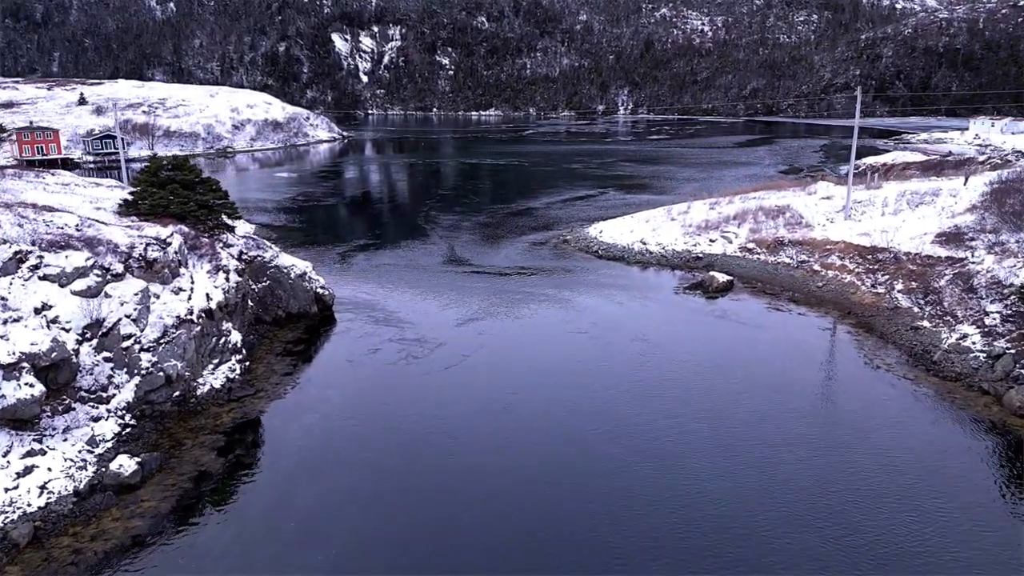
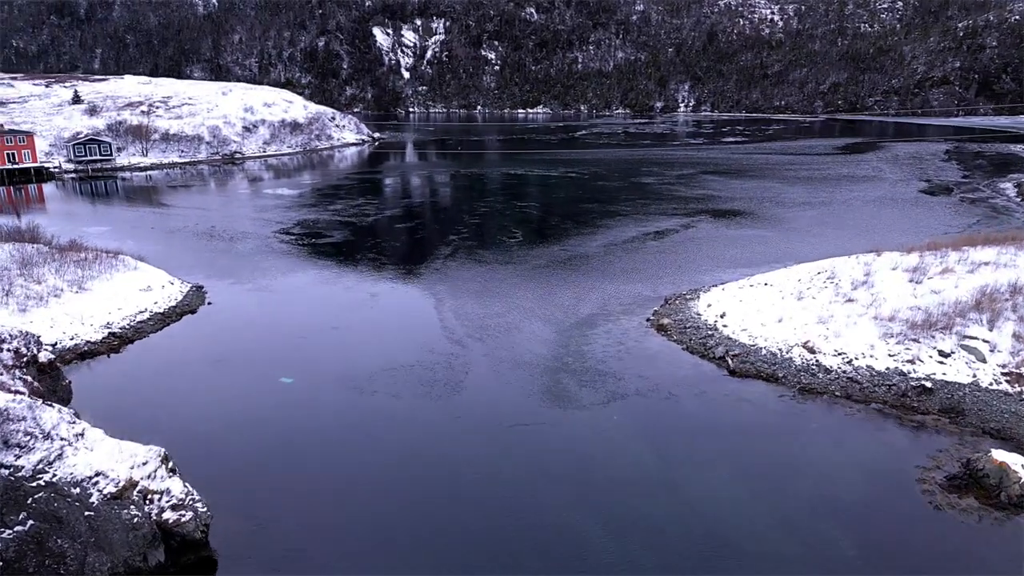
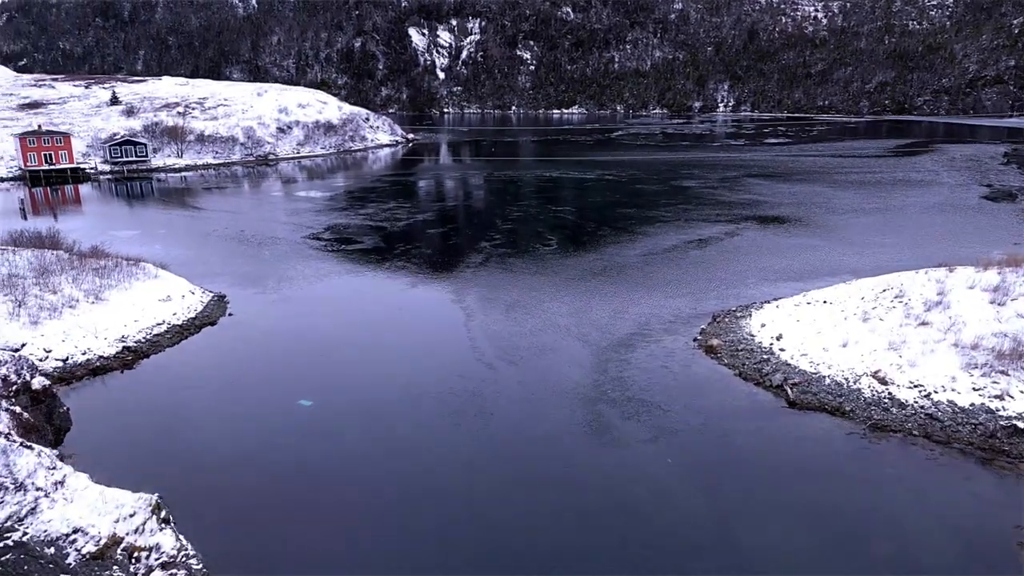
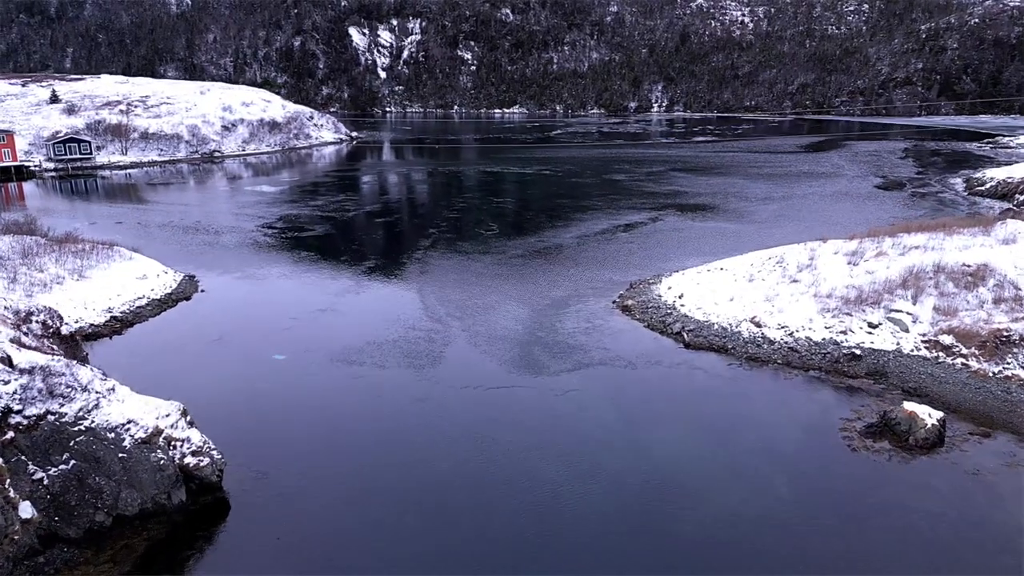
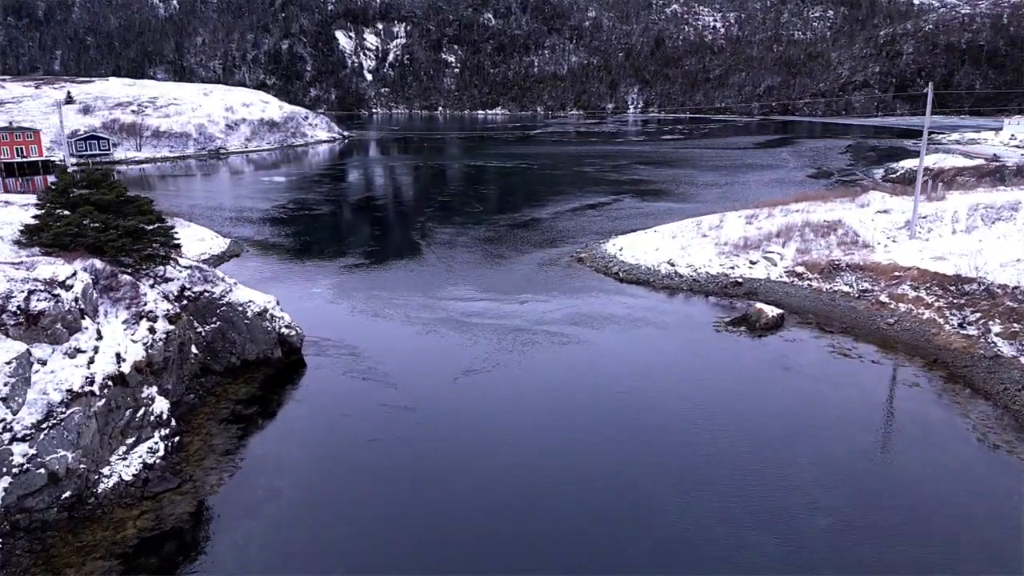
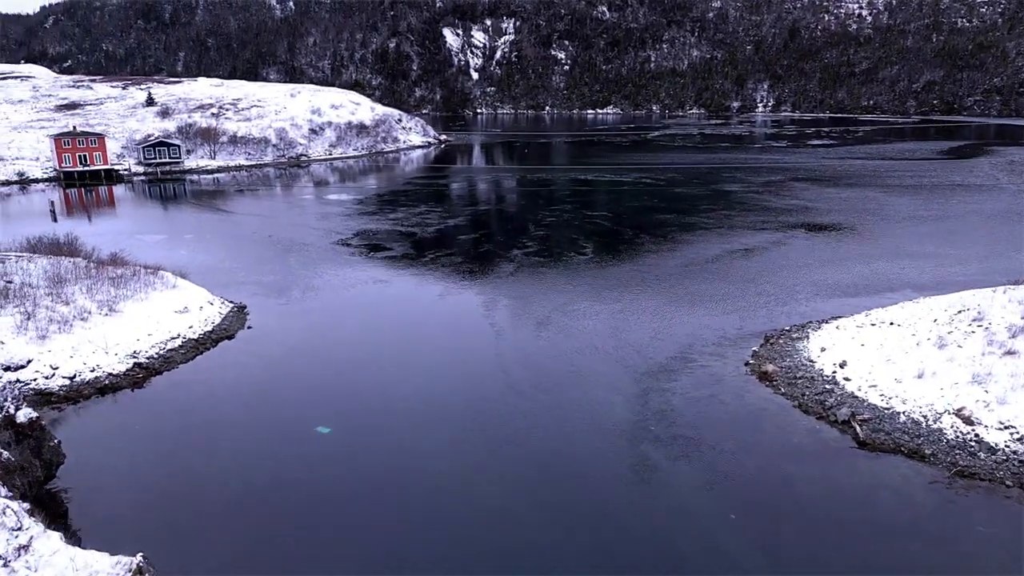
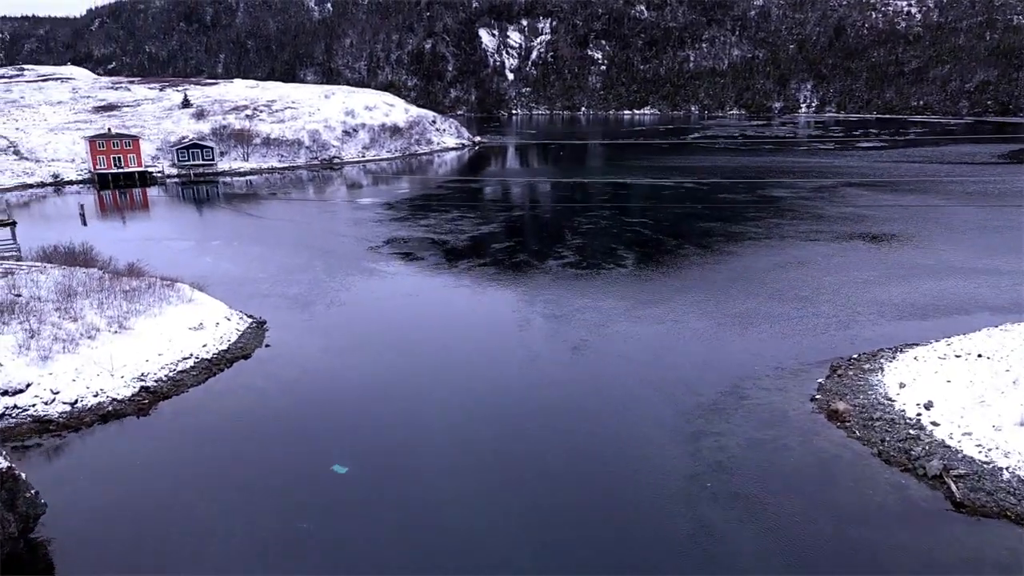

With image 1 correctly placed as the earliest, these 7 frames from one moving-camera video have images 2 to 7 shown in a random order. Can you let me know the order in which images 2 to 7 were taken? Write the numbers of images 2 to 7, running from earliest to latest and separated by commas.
5, 4, 2, 3, 6, 7
